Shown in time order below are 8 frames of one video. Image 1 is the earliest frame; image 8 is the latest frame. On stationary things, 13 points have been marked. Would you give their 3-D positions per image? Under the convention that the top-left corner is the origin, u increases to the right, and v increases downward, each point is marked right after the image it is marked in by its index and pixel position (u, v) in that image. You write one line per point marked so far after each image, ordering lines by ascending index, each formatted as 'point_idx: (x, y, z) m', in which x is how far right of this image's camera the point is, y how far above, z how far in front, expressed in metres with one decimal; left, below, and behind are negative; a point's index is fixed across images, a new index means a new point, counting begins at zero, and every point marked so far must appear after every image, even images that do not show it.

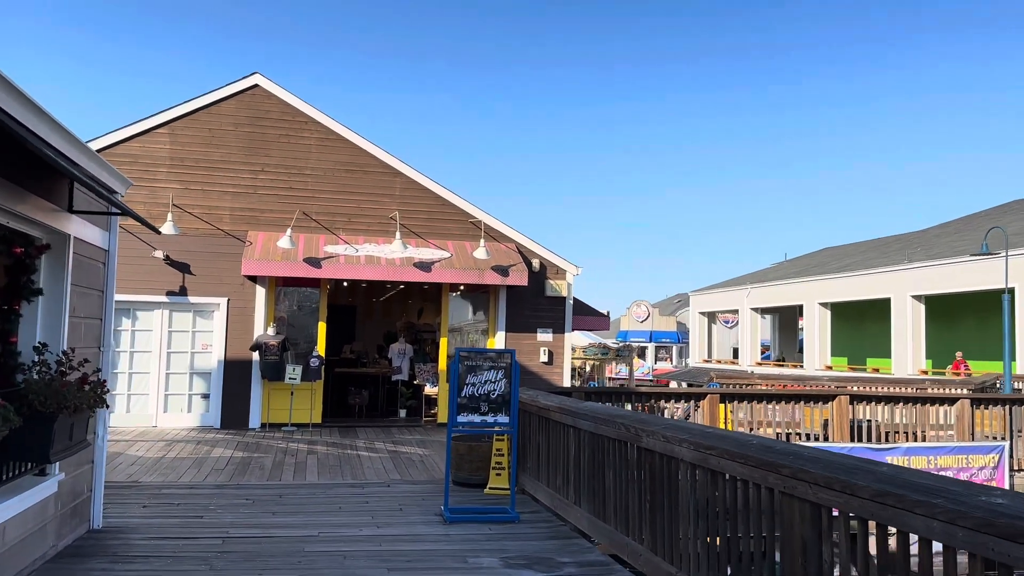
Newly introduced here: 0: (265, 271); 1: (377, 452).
0: (-3.1, +0.2, +10.0) m
1: (-1.5, -1.9, +9.1) m
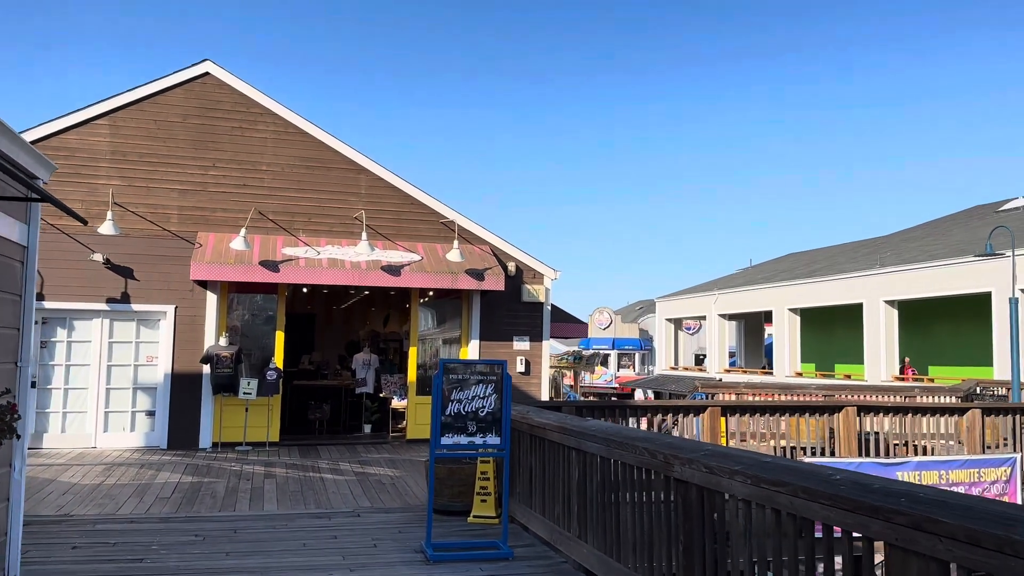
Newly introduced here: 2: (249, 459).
0: (-3.3, +0.2, +9.1) m
1: (-1.7, -1.9, +8.2) m
2: (-2.9, -1.9, +9.1) m
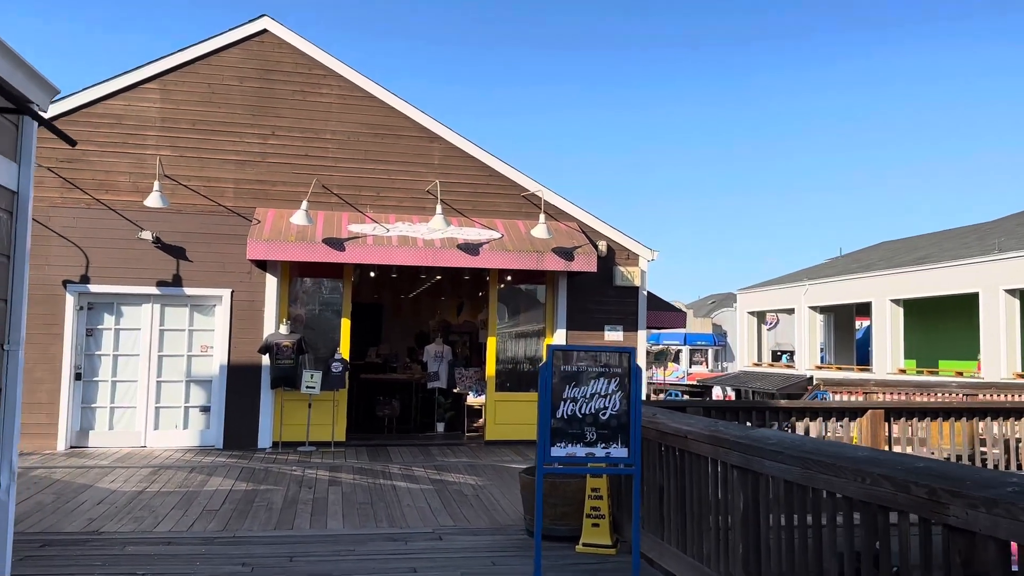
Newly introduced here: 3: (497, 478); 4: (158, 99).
0: (-2.4, +0.3, +8.1) m
1: (-0.8, -1.7, +7.1) m
2: (-2.0, -1.7, +8.0) m
3: (-0.1, -1.7, +7.3) m
4: (-3.8, +2.0, +8.7) m
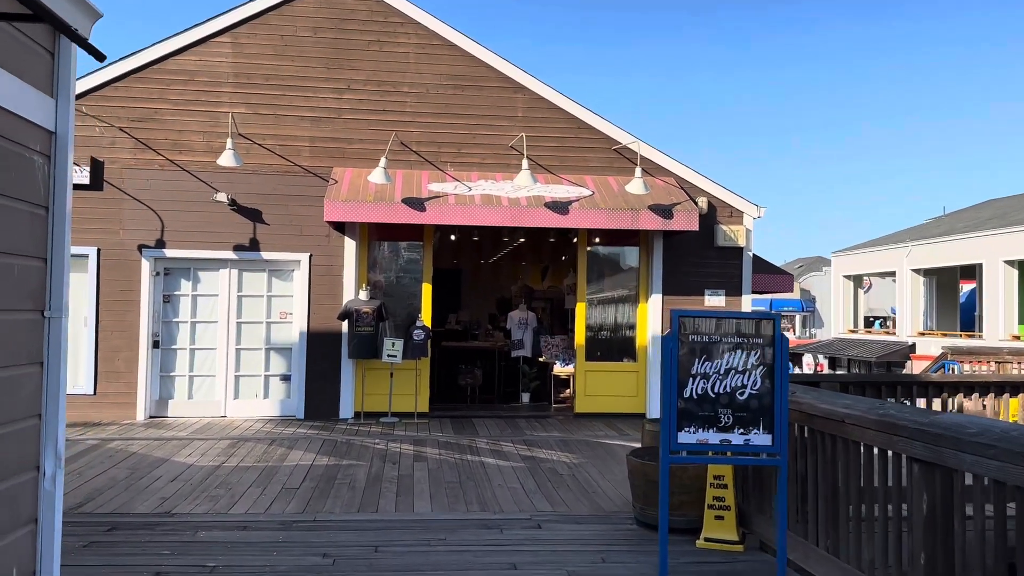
0: (-1.5, +0.7, +7.6) m
1: (0.0, -1.4, +6.6) m
2: (-1.1, -1.4, +7.6) m
3: (+0.7, -1.4, +6.7) m
4: (-2.9, +2.4, +8.3) m
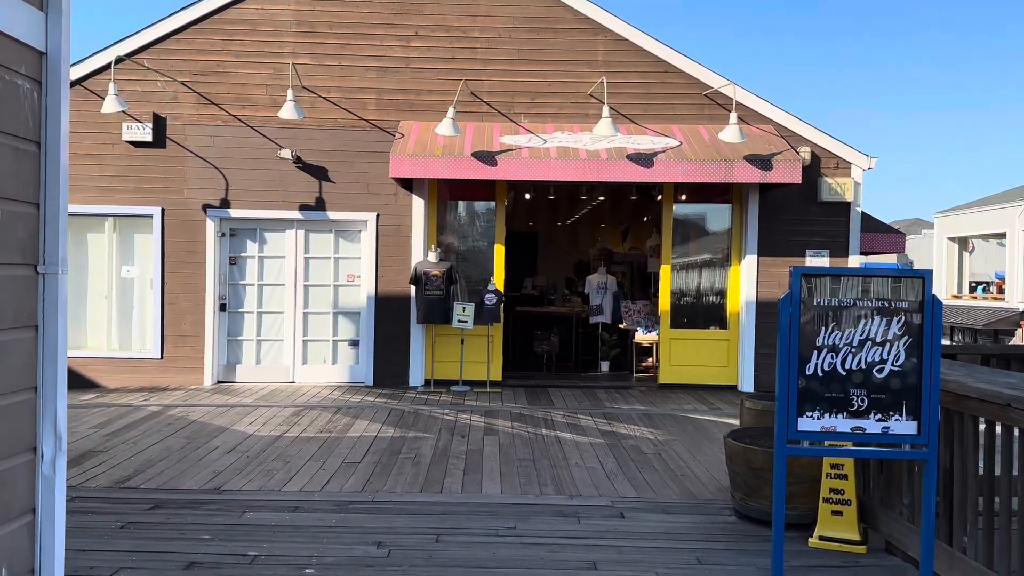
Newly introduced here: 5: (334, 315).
0: (-0.8, +1.0, +7.1) m
1: (+0.6, -1.1, +6.0) m
2: (-0.4, -1.0, +7.1) m
3: (+1.3, -1.1, +6.1) m
4: (-2.1, +2.8, +7.8) m
5: (-1.8, -0.3, +8.1) m
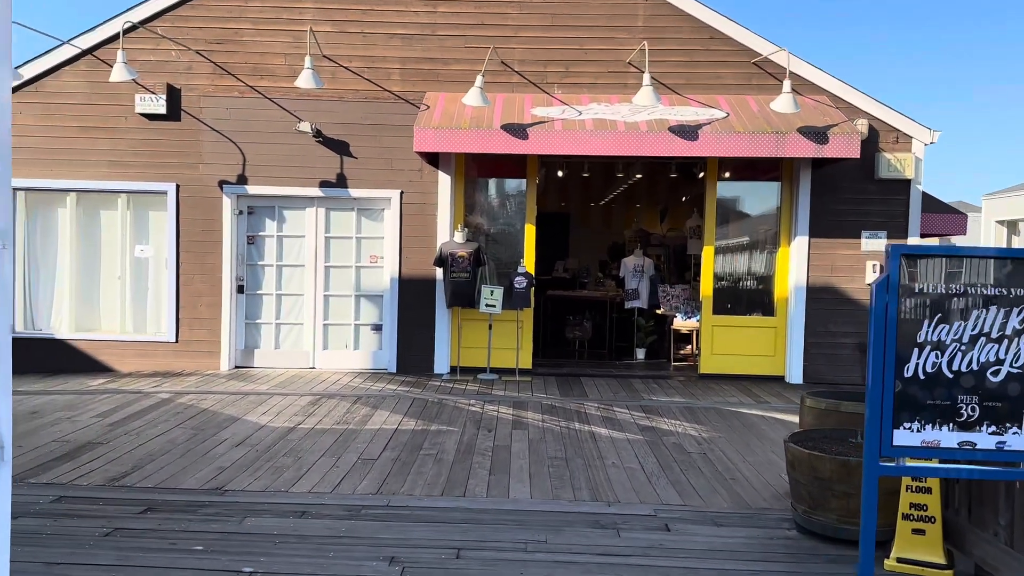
0: (-0.5, +1.2, +6.7) m
1: (+0.8, -1.0, +5.5) m
2: (-0.2, -0.9, +6.7) m
3: (+1.5, -1.0, +5.6) m
4: (-1.8, +2.9, +7.4) m
5: (-1.5, -0.1, +7.7) m
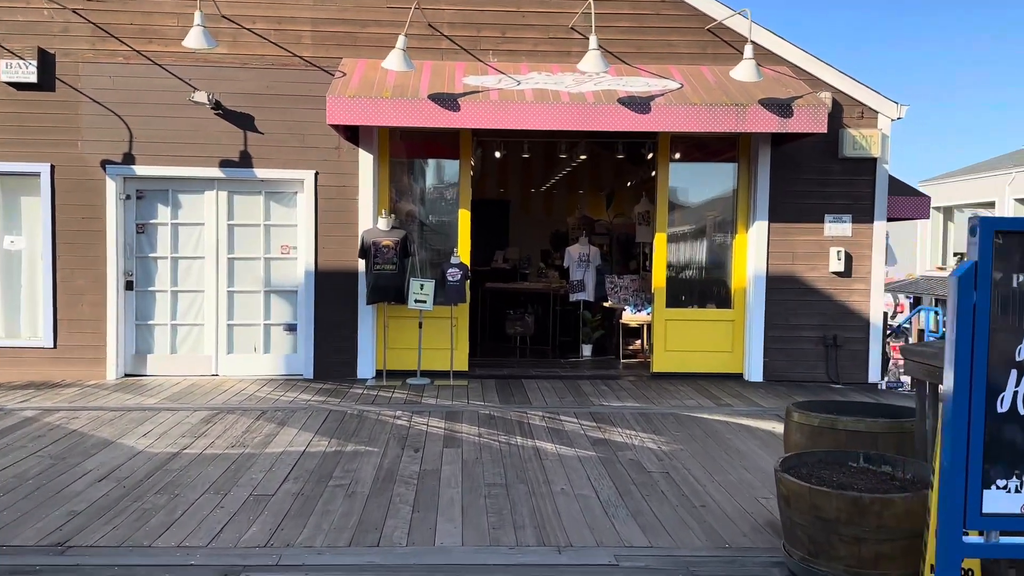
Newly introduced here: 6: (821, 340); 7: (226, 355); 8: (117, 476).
0: (-1.1, +1.2, +5.8) m
1: (+0.4, -0.9, +4.8) m
2: (-0.6, -0.8, +5.9) m
3: (+1.1, -0.9, +4.9) m
4: (-2.4, +3.0, +6.4) m
5: (-2.1, -0.1, +6.7) m
6: (+2.6, -0.4, +6.9) m
7: (-2.4, -0.6, +6.7) m
8: (-2.0, -0.9, +4.2) m
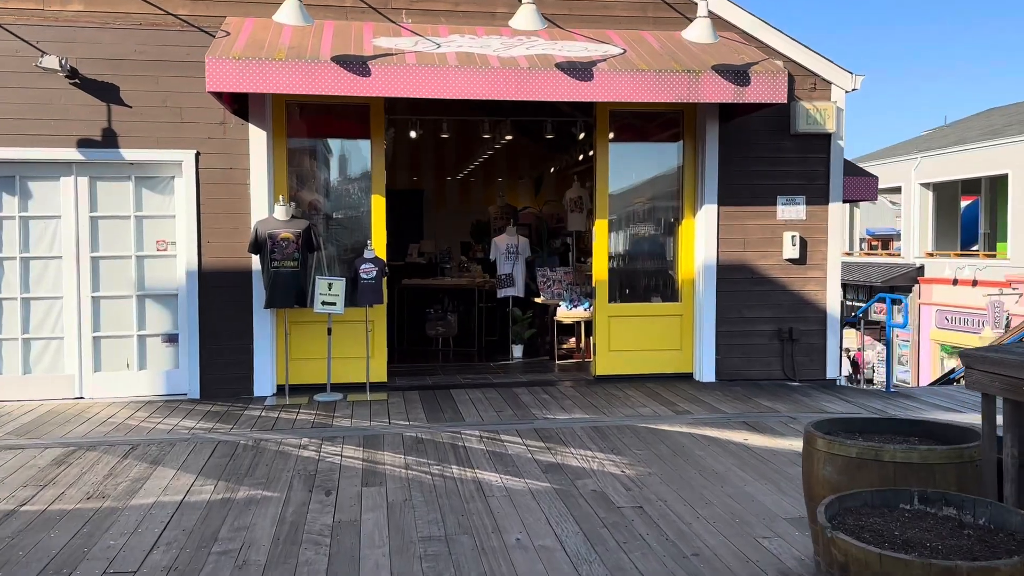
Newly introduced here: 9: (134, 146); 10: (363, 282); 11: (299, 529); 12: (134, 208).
0: (-1.5, +1.2, +4.8) m
1: (+0.1, -0.9, +4.0) m
2: (-1.1, -0.8, +4.9) m
3: (+0.7, -0.9, +4.2) m
4: (-3.0, +2.9, +5.2) m
5: (-2.6, -0.1, +5.6) m
6: (+2.1, -0.4, +6.3) m
7: (-2.9, -0.6, +5.6) m
8: (-2.2, -1.0, +3.1) m
9: (-2.5, +1.0, +5.4) m
10: (-1.0, 0.0, +5.5) m
11: (-0.9, -1.0, +3.3) m
12: (-2.6, +0.5, +5.6) m
